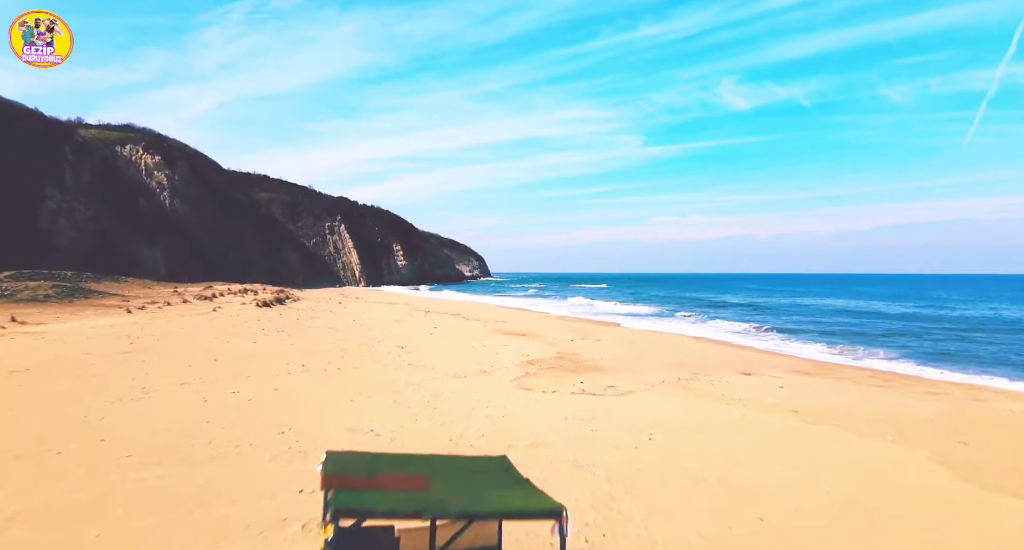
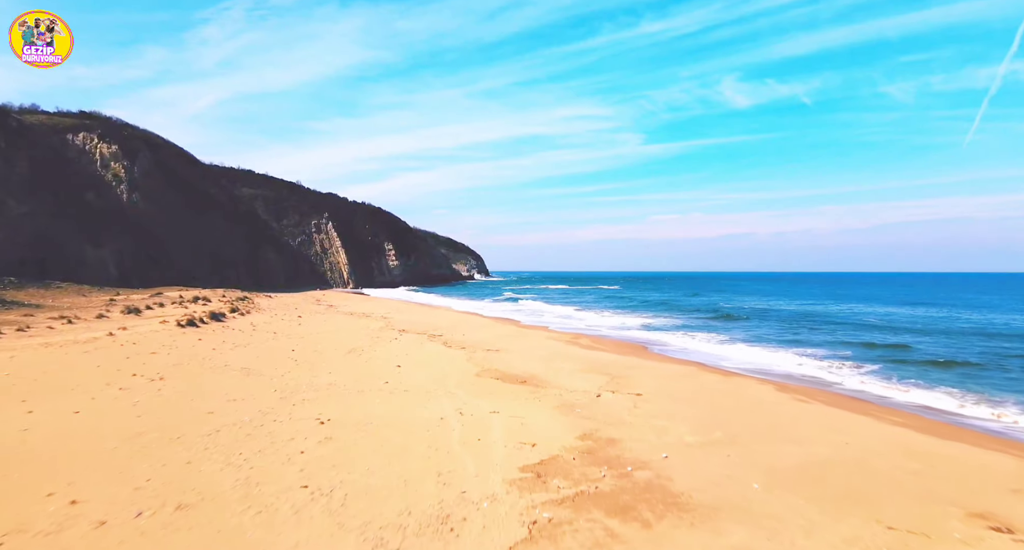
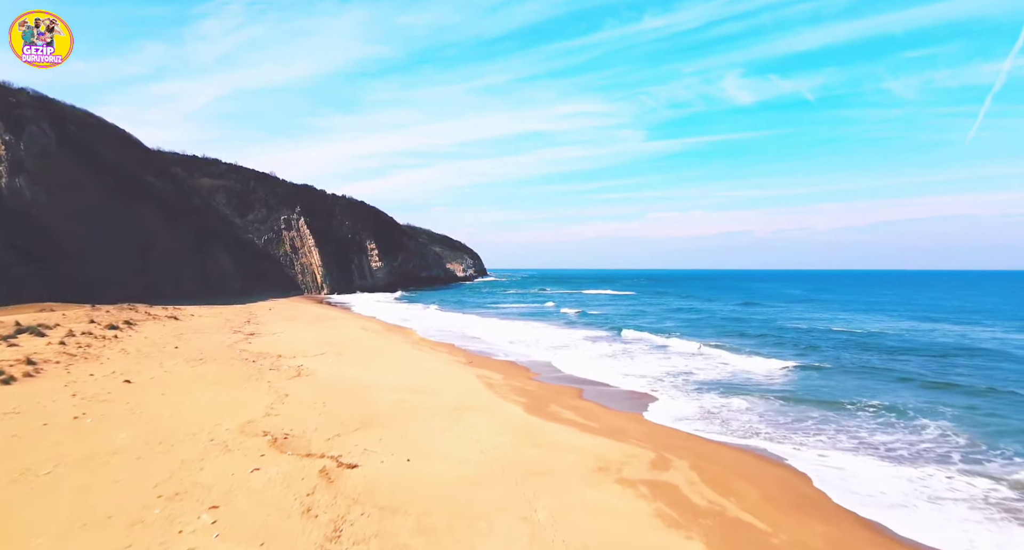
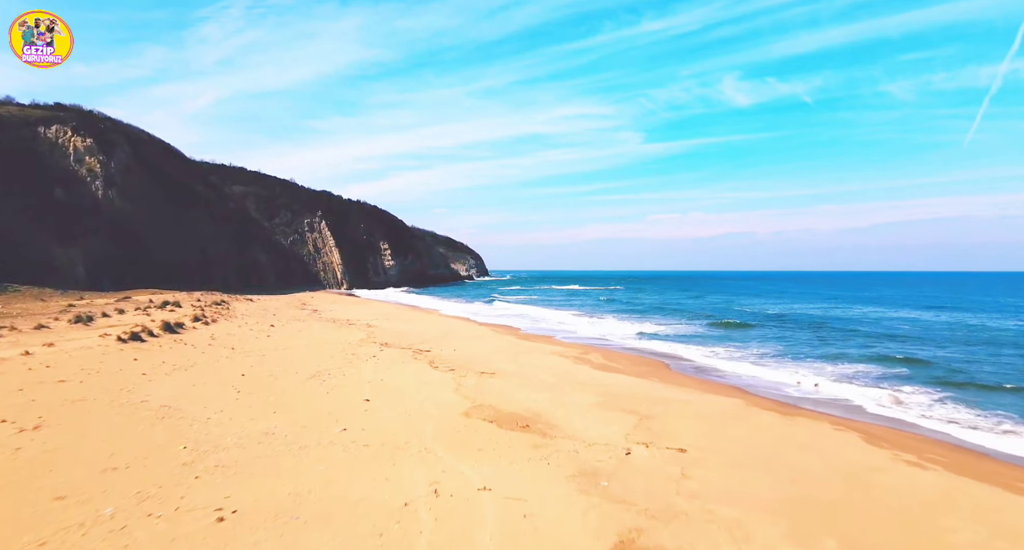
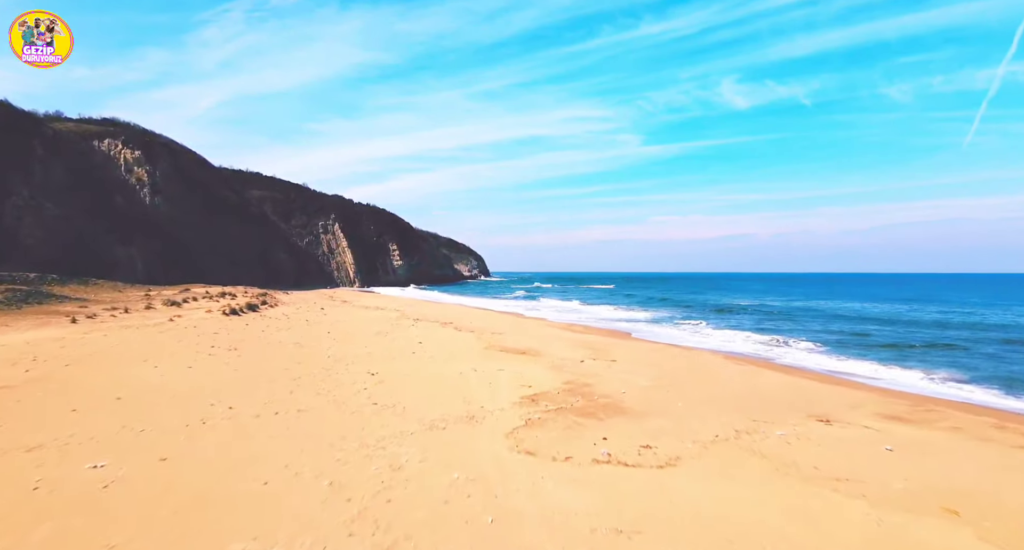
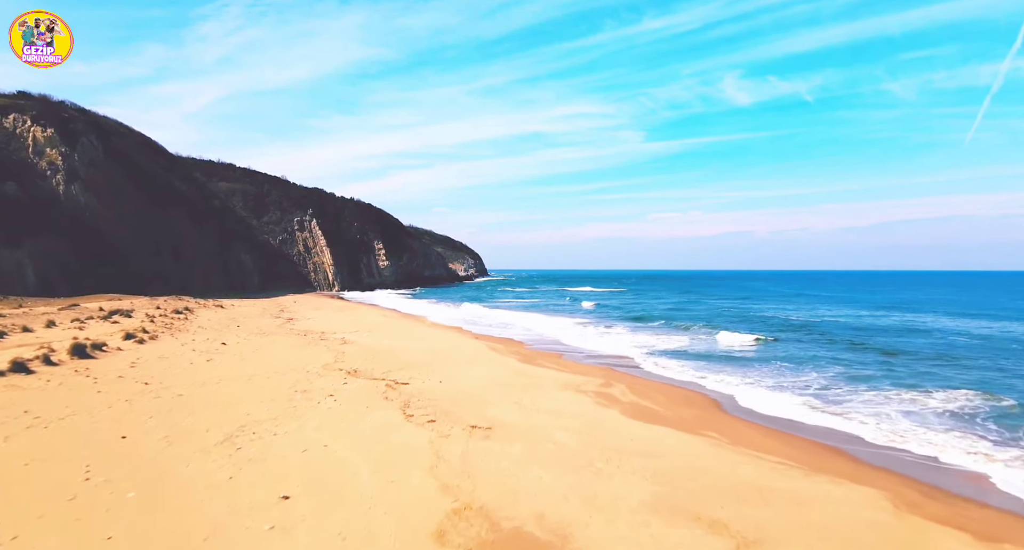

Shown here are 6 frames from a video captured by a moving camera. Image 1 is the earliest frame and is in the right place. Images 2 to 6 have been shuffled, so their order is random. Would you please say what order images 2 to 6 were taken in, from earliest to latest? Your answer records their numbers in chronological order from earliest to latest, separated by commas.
5, 2, 4, 6, 3
